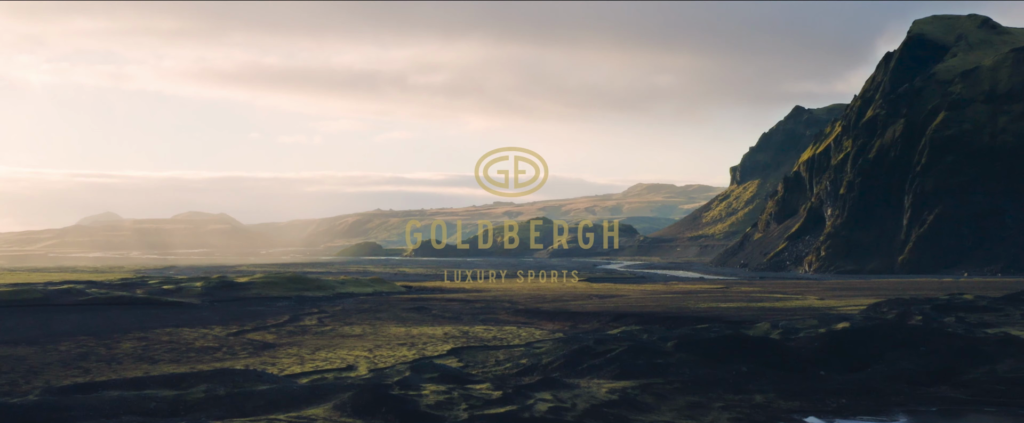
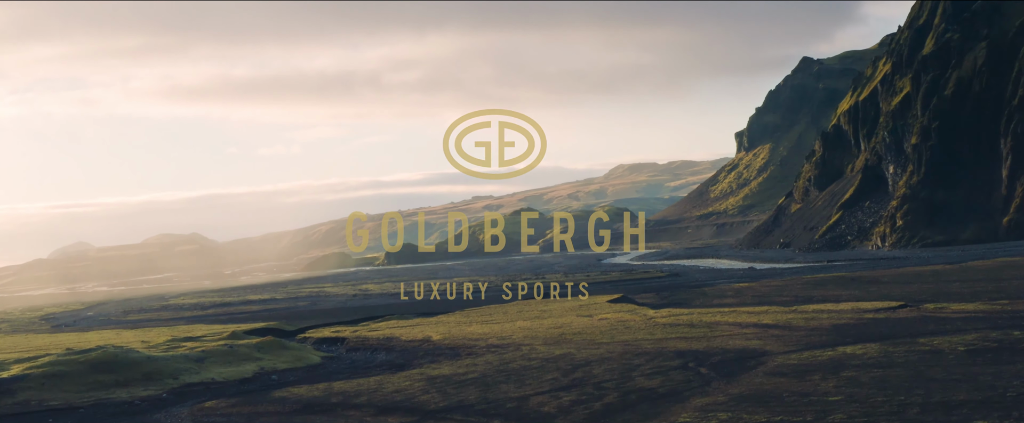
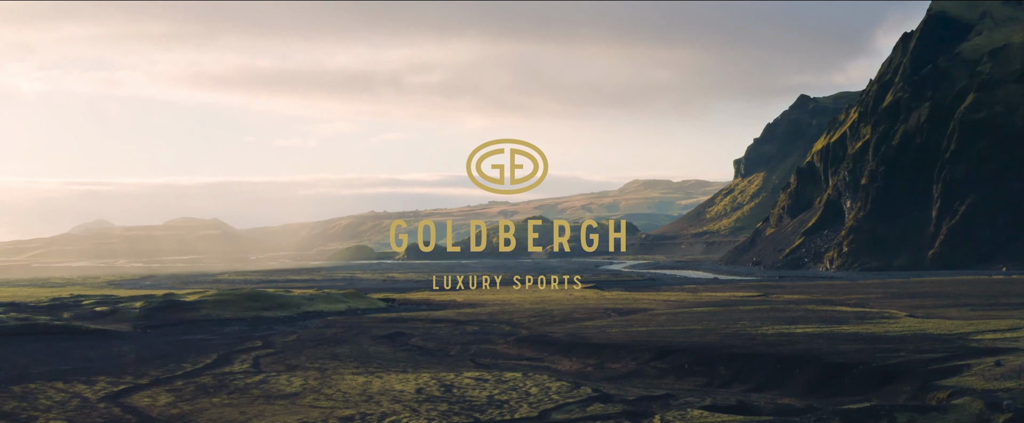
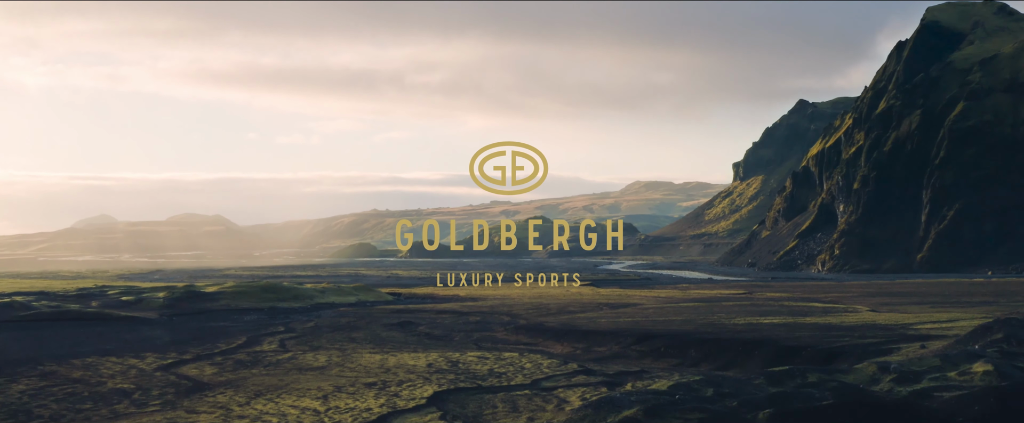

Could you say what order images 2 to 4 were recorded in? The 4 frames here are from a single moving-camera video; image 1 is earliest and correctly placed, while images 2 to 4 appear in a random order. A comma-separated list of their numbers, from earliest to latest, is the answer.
4, 3, 2
